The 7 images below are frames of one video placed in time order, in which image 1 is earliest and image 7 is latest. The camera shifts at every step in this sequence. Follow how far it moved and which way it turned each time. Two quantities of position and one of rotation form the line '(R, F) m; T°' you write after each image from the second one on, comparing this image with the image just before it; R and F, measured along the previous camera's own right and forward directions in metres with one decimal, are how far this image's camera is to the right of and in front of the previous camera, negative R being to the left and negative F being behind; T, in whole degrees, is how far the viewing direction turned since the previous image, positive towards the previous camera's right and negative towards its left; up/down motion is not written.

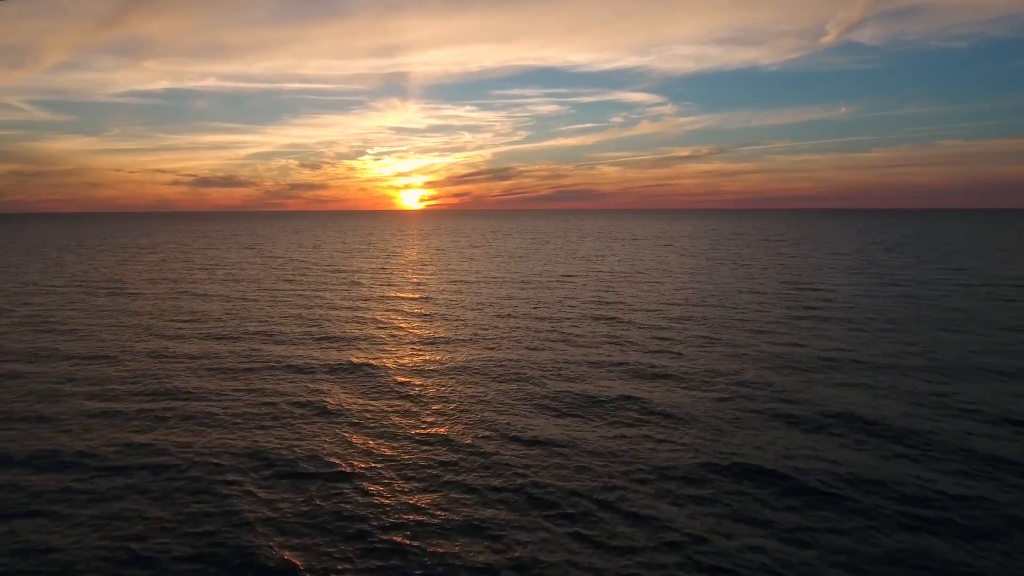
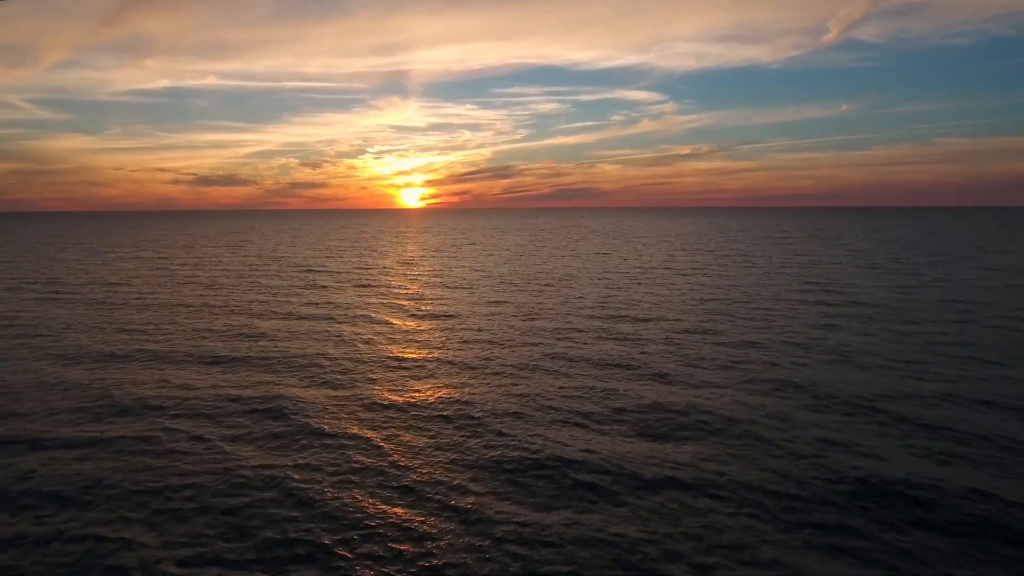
(+0.4, +5.5) m; 0°
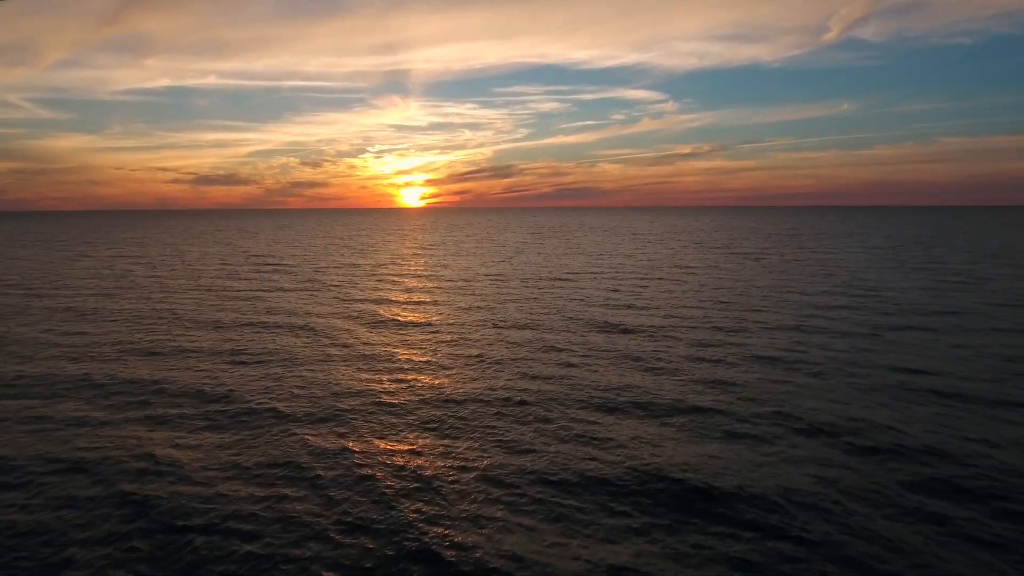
(+0.4, +5.5) m; 0°
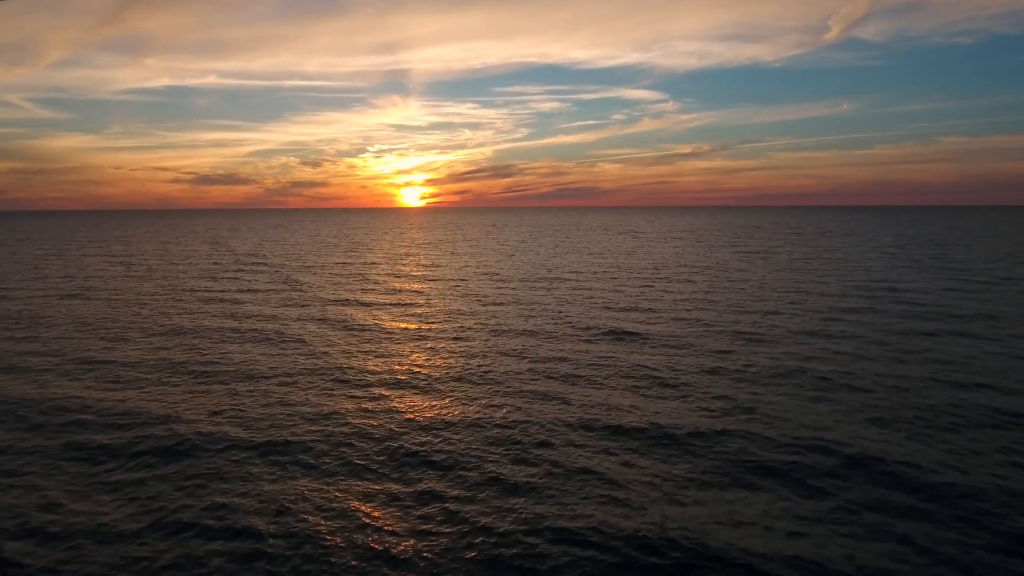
(+0.2, +3.1) m; 0°
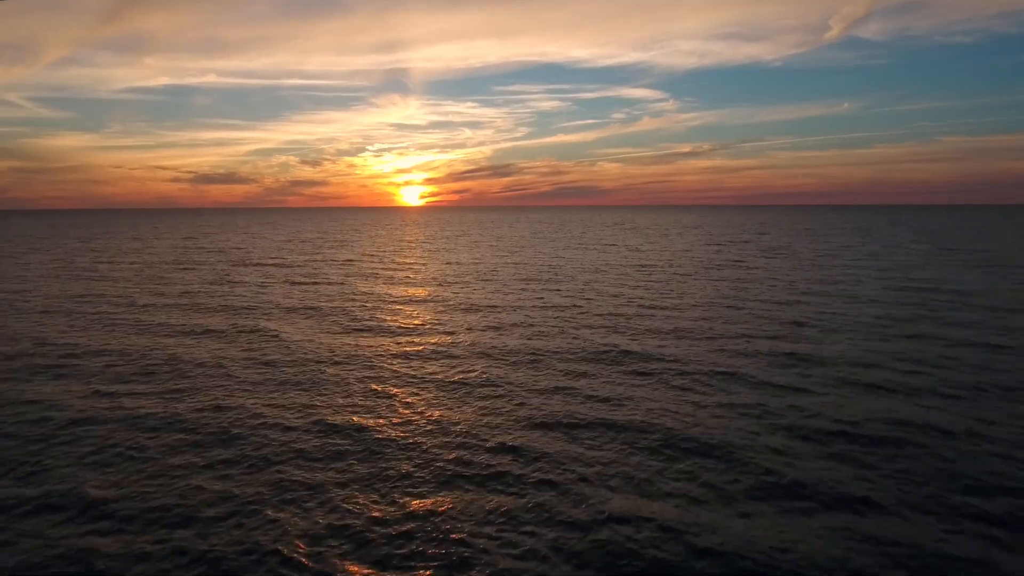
(+0.4, +1.9) m; 0°
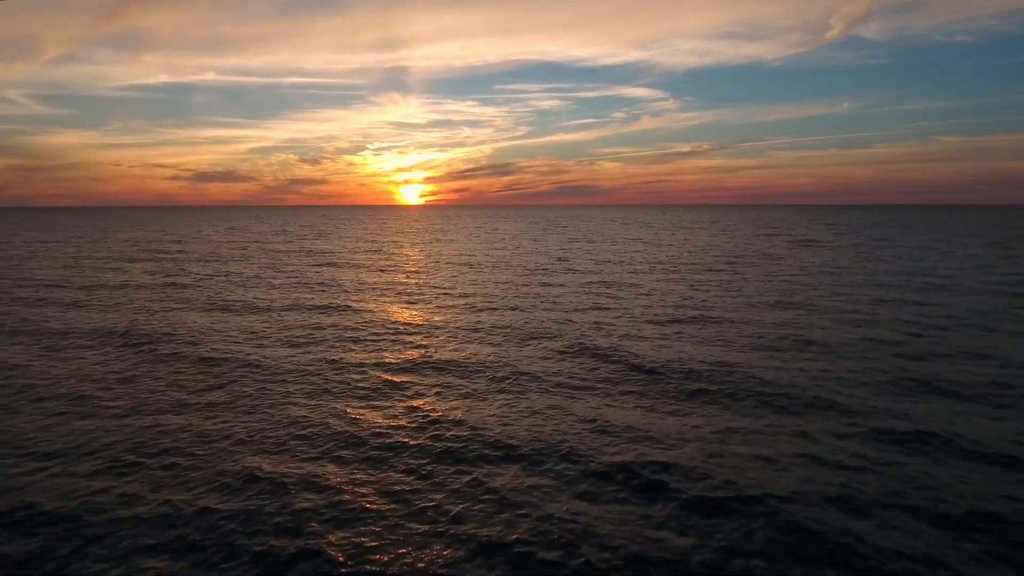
(+0.1, +4.4) m; 0°
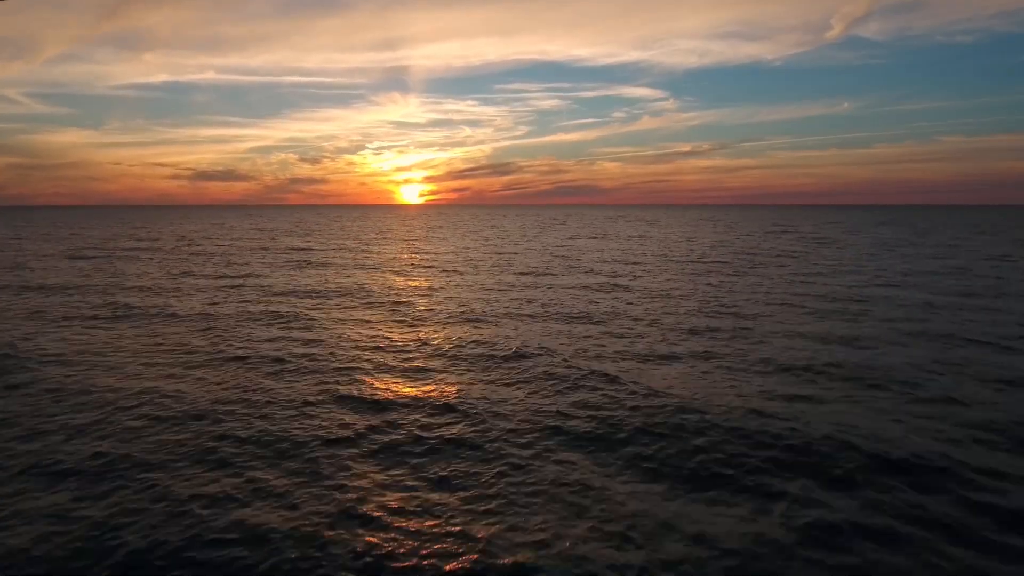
(+0.1, +2.2) m; 0°
